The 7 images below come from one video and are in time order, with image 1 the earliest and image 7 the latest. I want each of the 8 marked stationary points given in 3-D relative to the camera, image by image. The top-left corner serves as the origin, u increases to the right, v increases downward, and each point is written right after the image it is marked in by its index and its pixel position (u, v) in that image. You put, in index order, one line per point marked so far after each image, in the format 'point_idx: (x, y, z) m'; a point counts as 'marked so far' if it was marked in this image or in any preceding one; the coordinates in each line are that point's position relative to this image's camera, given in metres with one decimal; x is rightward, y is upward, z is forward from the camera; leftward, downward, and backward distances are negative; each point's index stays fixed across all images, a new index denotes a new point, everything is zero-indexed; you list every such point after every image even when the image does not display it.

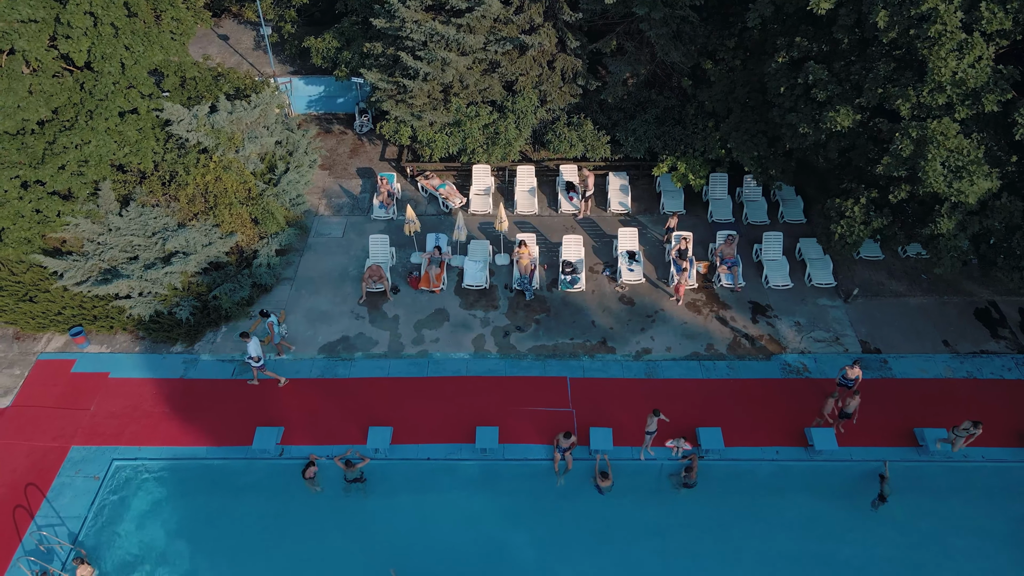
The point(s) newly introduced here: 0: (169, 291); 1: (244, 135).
0: (-6.3, -0.1, +14.2) m
1: (-5.5, +3.2, +16.1) m
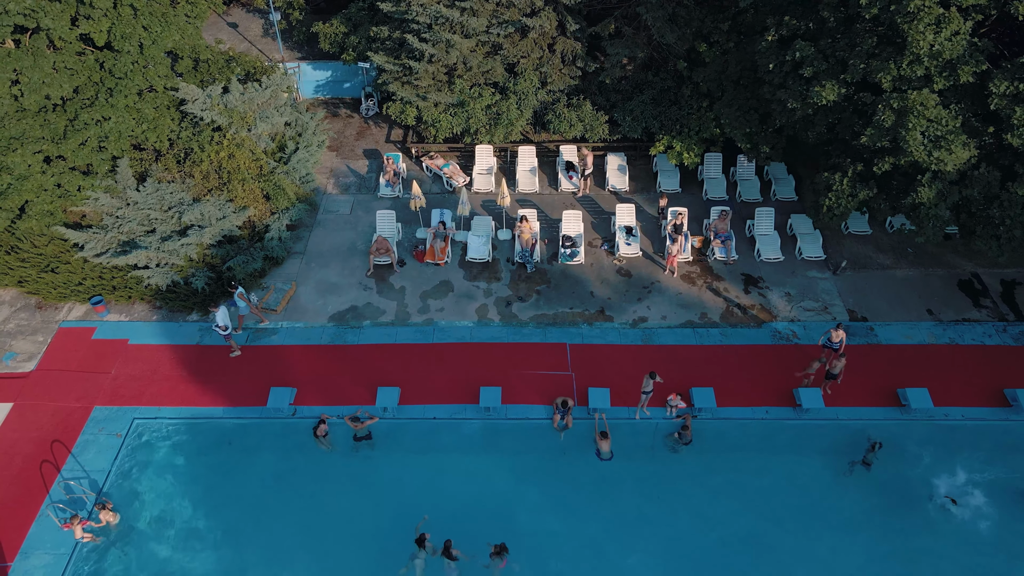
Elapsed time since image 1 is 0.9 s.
0: (-6.3, +0.5, +14.9) m
1: (-5.5, +3.8, +16.7) m
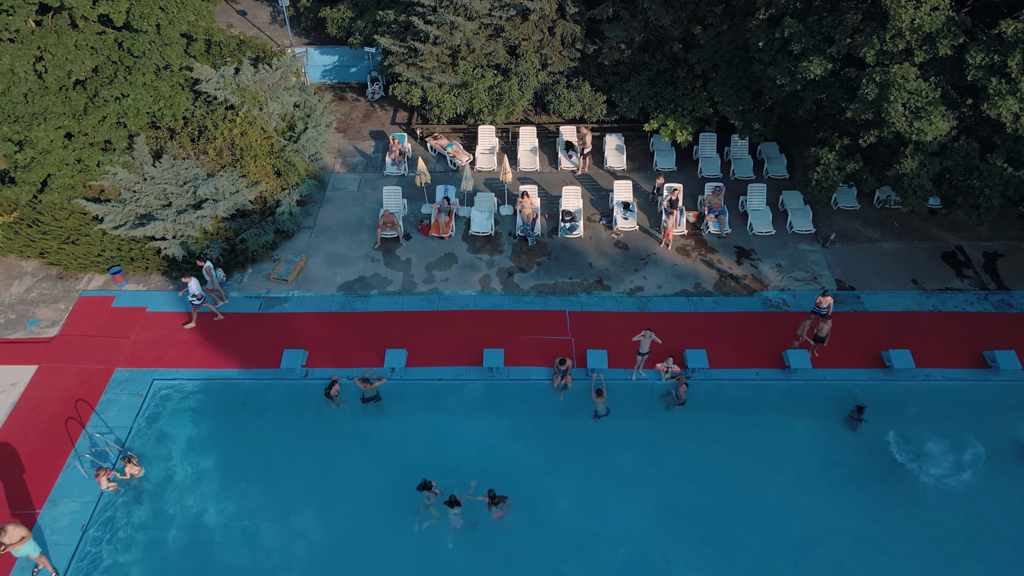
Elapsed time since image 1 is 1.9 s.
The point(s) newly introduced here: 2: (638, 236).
0: (-6.2, +1.1, +15.5) m
1: (-5.5, +4.3, +17.3) m
2: (+2.7, +1.1, +16.5) m
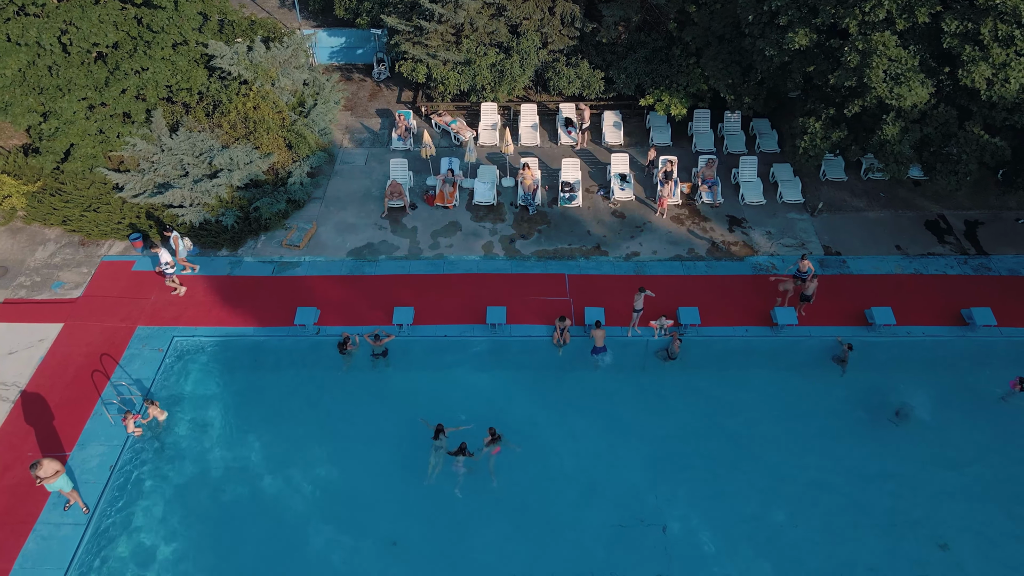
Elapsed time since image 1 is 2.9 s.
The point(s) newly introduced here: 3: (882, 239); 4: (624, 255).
0: (-6.2, +1.8, +16.2) m
1: (-5.4, +5.0, +18.0) m
2: (+2.7, +1.8, +17.2) m
3: (+7.7, +1.0, +16.2) m
4: (+2.3, +0.7, +16.0) m
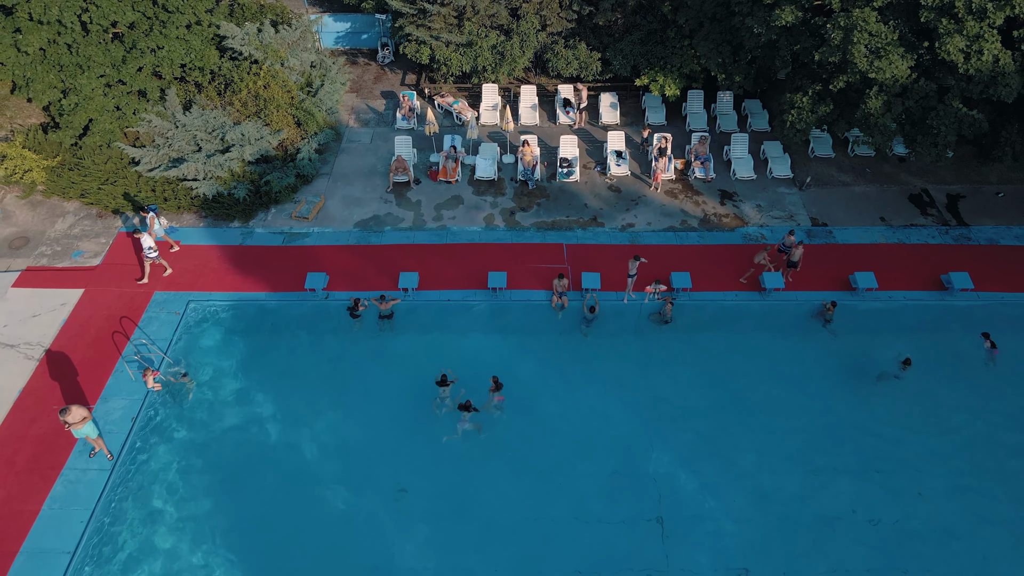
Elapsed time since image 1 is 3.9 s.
0: (-6.2, +2.4, +16.9) m
1: (-5.4, +5.7, +18.7) m
2: (+2.7, +2.5, +17.9) m
3: (+7.7, +1.7, +16.8) m
4: (+2.3, +1.3, +16.7) m
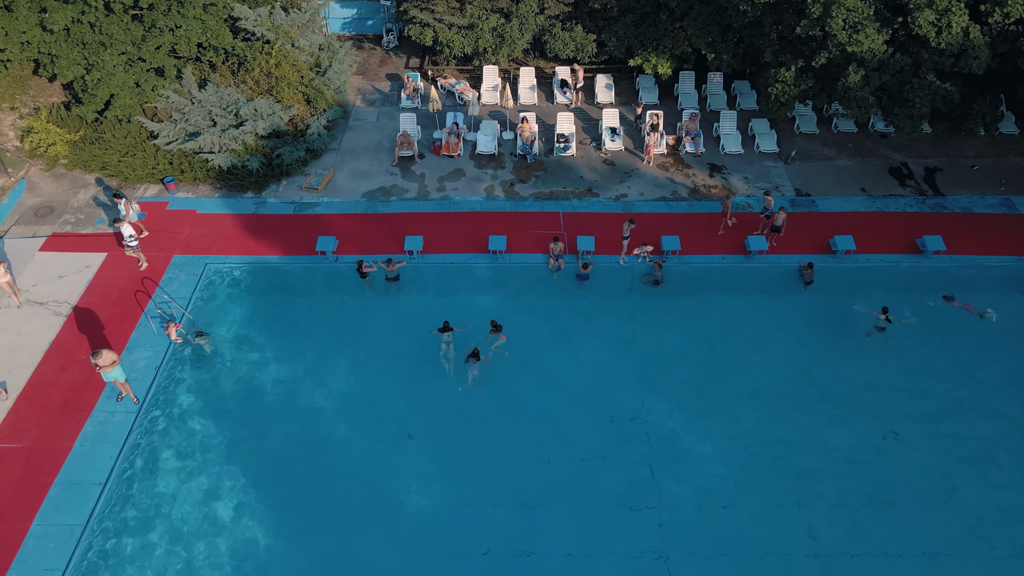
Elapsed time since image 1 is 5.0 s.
0: (-6.2, +3.2, +17.8) m
1: (-5.4, +6.4, +19.6) m
2: (+2.7, +3.2, +18.8) m
3: (+7.7, +2.4, +17.7) m
4: (+2.3, +2.1, +17.6) m
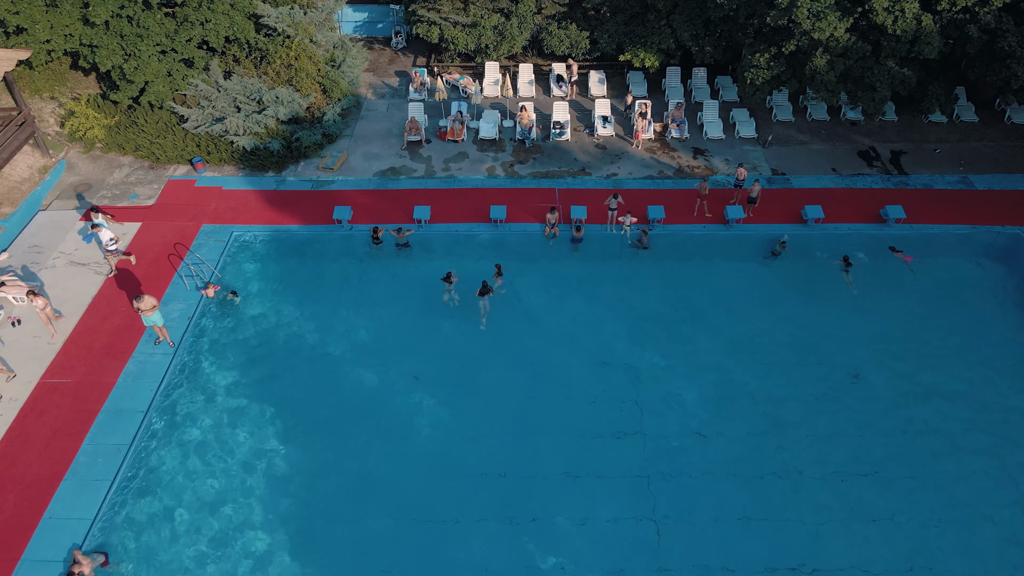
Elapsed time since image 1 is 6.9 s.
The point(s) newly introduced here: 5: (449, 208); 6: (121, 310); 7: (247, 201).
0: (-6.2, +3.9, +19.4) m
1: (-5.4, +7.1, +21.3) m
2: (+2.7, +3.9, +20.4) m
3: (+7.7, +3.1, +19.3) m
4: (+2.3, +2.8, +19.1) m
5: (-1.5, +1.8, +18.1) m
6: (-7.8, -0.4, +15.4) m
7: (-6.3, +2.0, +18.4) m
